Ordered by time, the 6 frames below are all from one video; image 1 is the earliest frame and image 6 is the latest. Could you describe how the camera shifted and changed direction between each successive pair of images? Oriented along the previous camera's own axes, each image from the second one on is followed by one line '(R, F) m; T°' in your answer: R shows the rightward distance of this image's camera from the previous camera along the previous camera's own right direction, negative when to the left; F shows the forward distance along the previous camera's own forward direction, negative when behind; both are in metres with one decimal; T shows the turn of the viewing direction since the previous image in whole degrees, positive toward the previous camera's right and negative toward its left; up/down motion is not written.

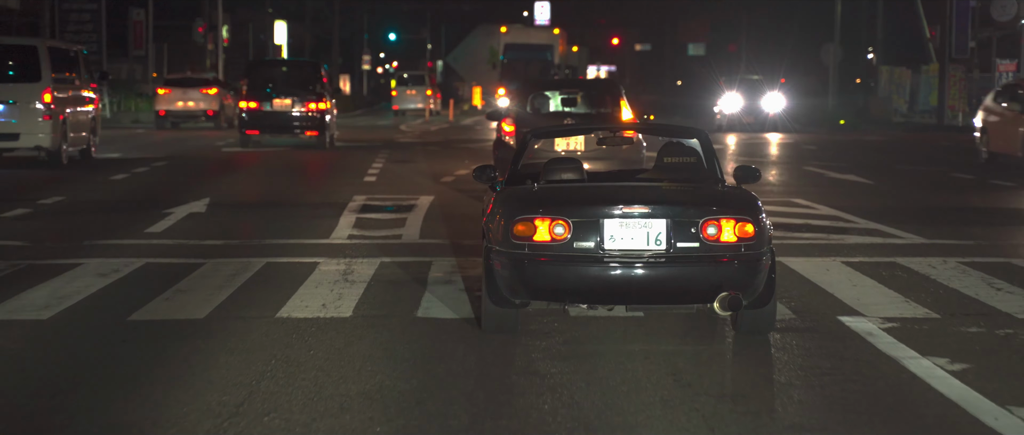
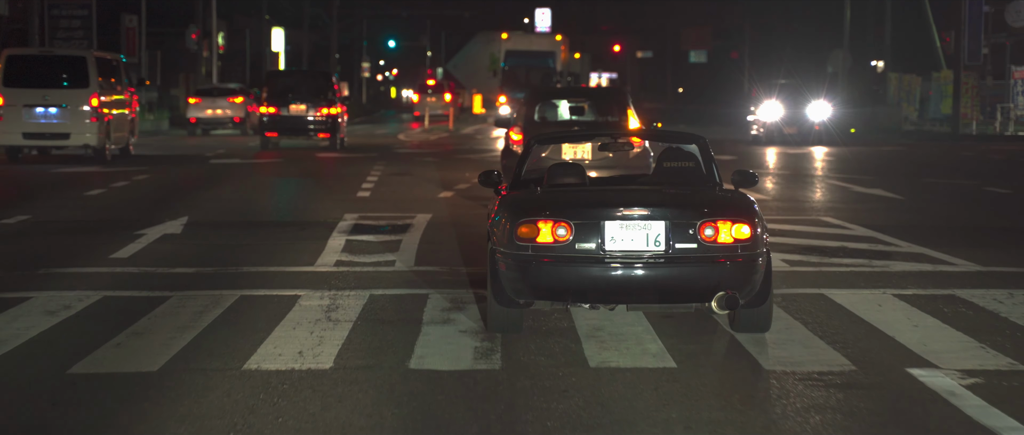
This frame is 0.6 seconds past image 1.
(0.0, +1.2) m; 0°
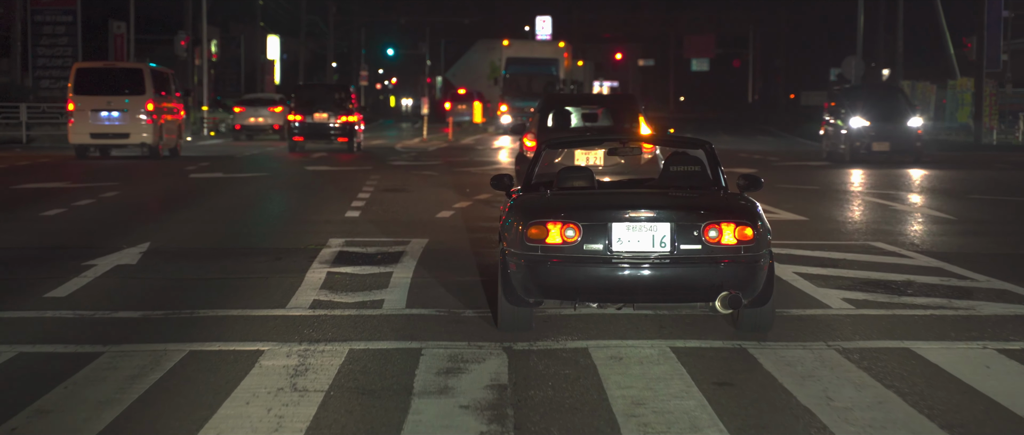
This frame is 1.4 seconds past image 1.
(-0.1, +1.7) m; 0°
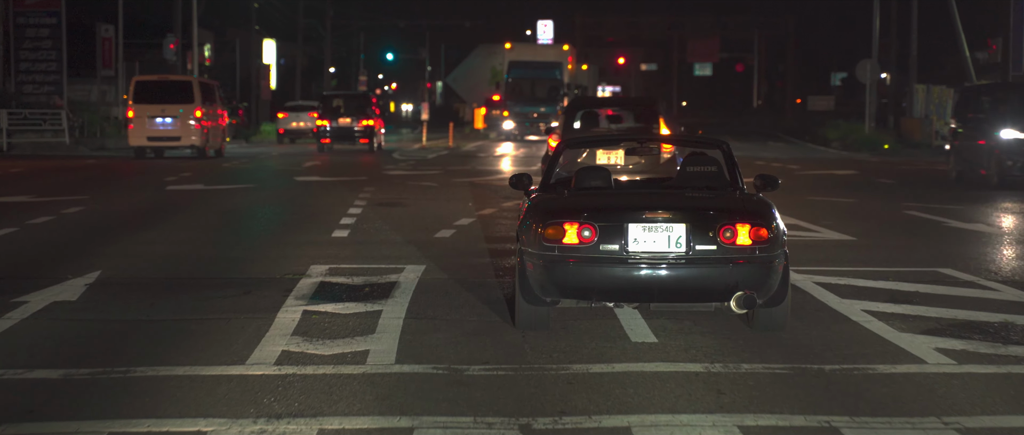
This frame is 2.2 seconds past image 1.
(-0.1, +1.7) m; 0°
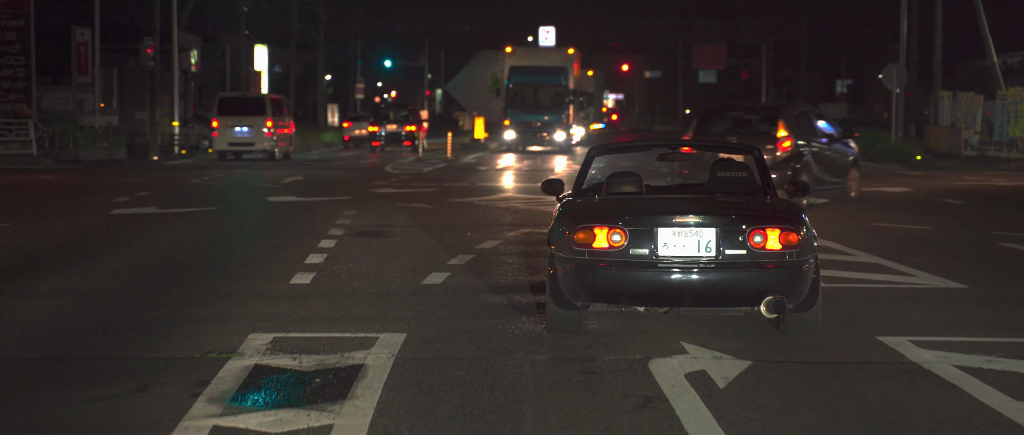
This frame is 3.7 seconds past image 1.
(-0.1, +3.0) m; 0°
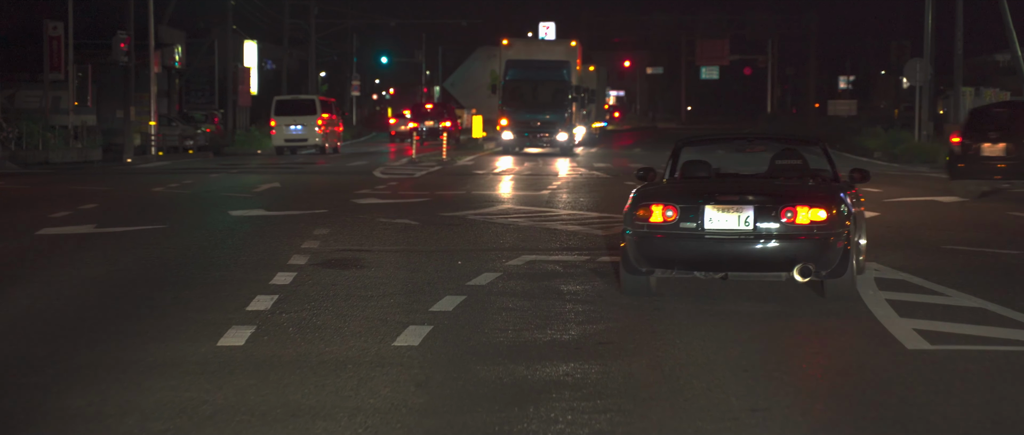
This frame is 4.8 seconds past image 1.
(0.0, +2.6) m; 0°
